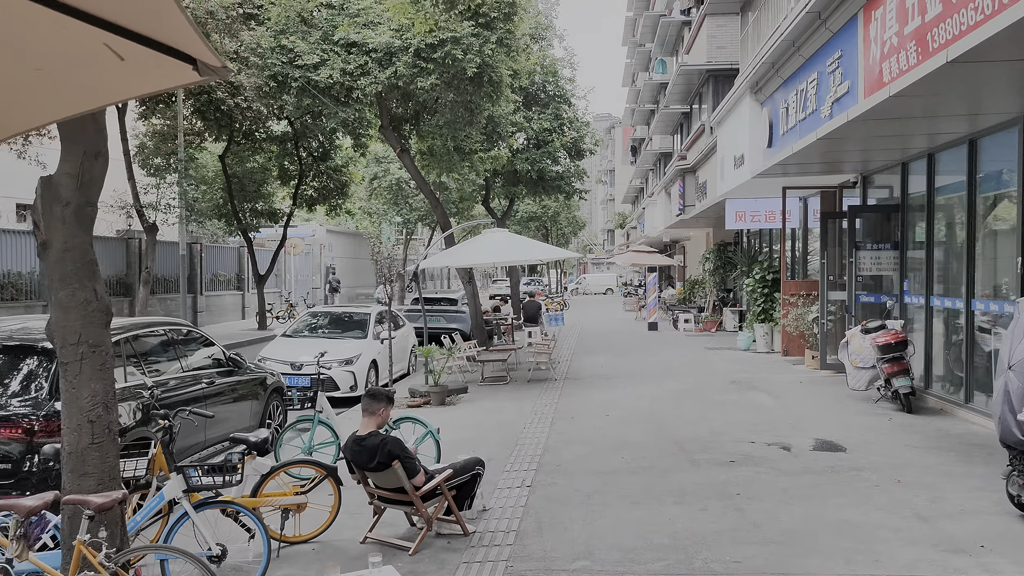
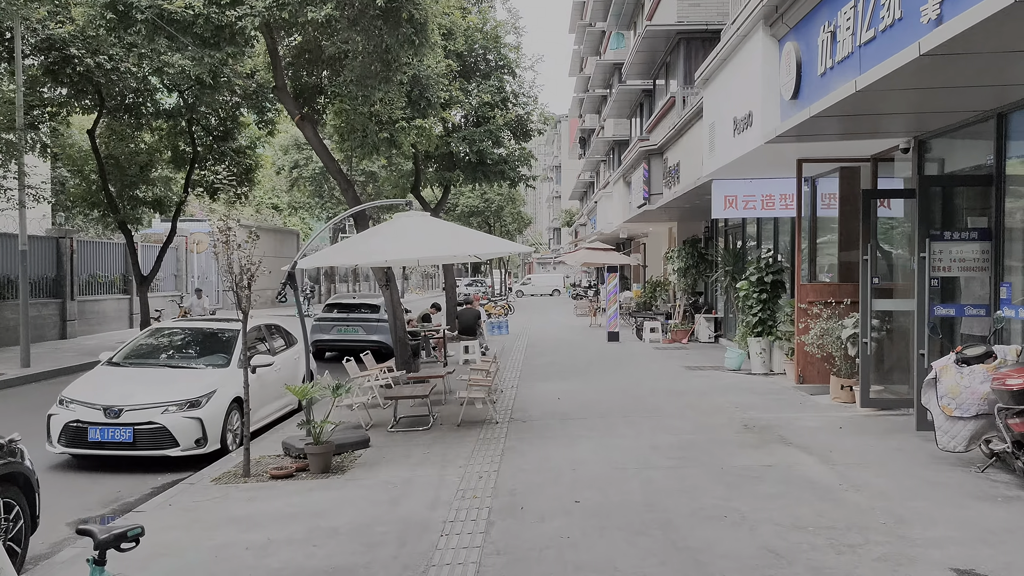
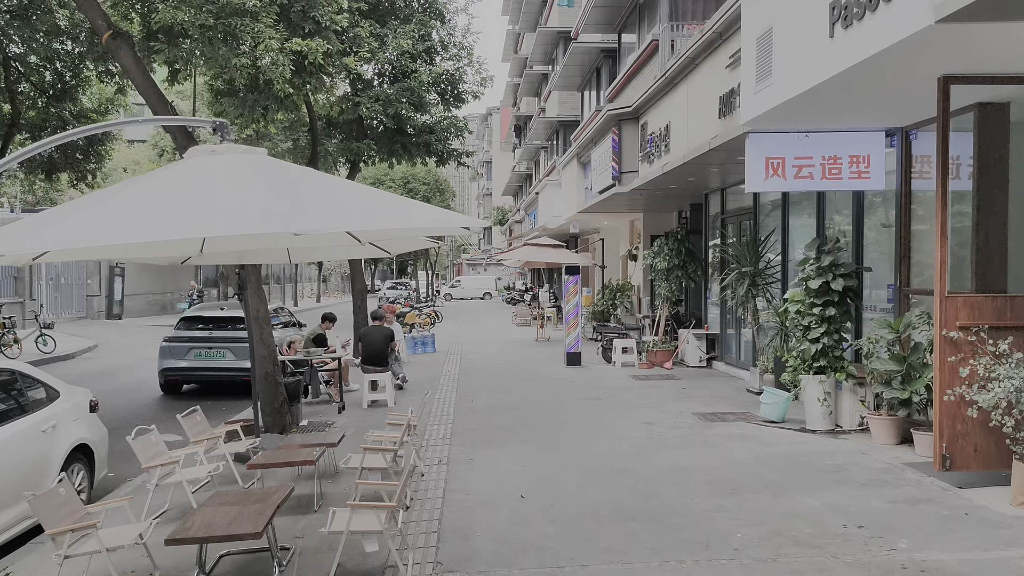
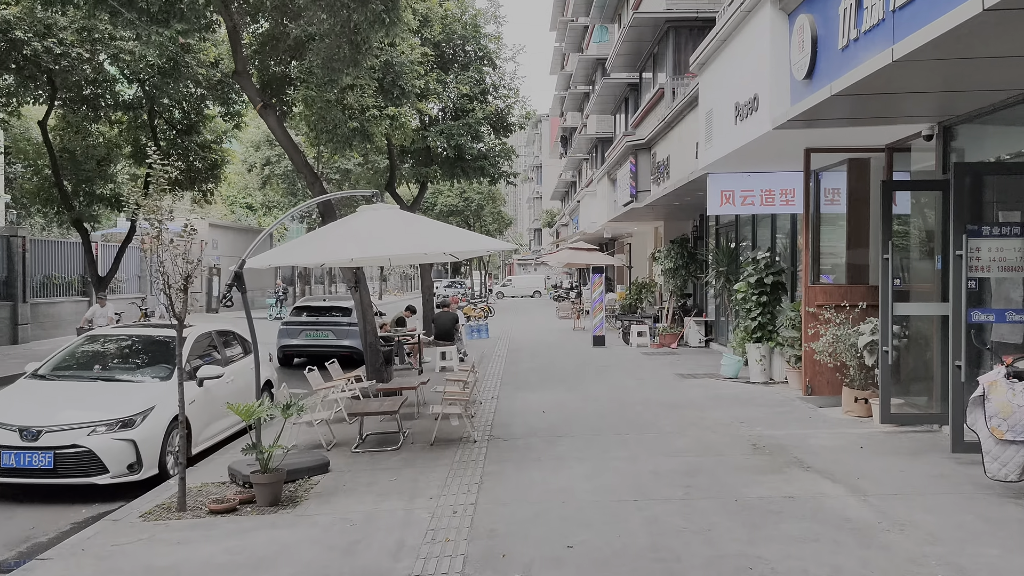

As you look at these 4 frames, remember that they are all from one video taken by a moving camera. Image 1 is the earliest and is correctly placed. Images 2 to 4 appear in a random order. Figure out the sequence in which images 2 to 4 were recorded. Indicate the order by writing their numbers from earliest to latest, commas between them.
2, 4, 3
